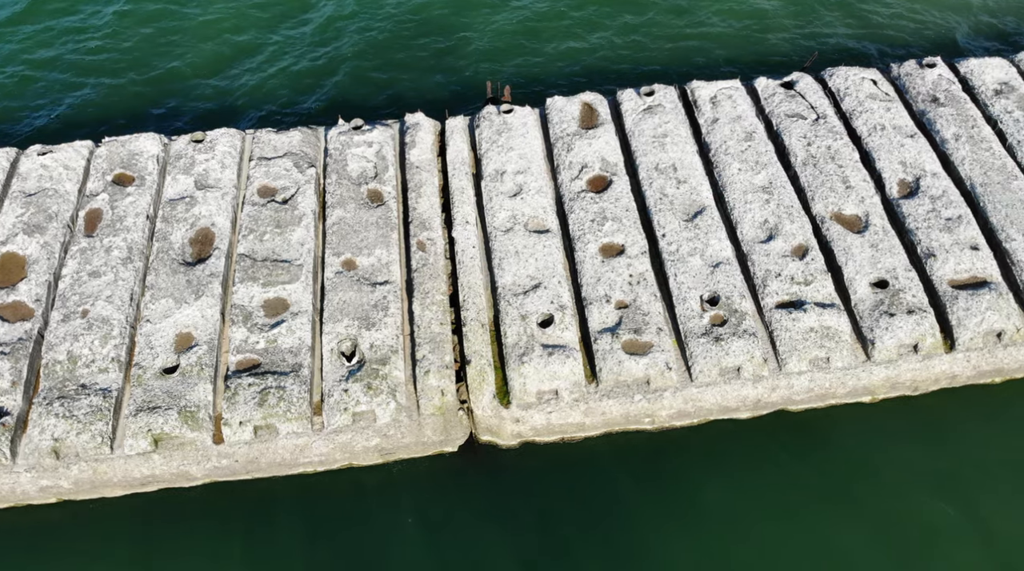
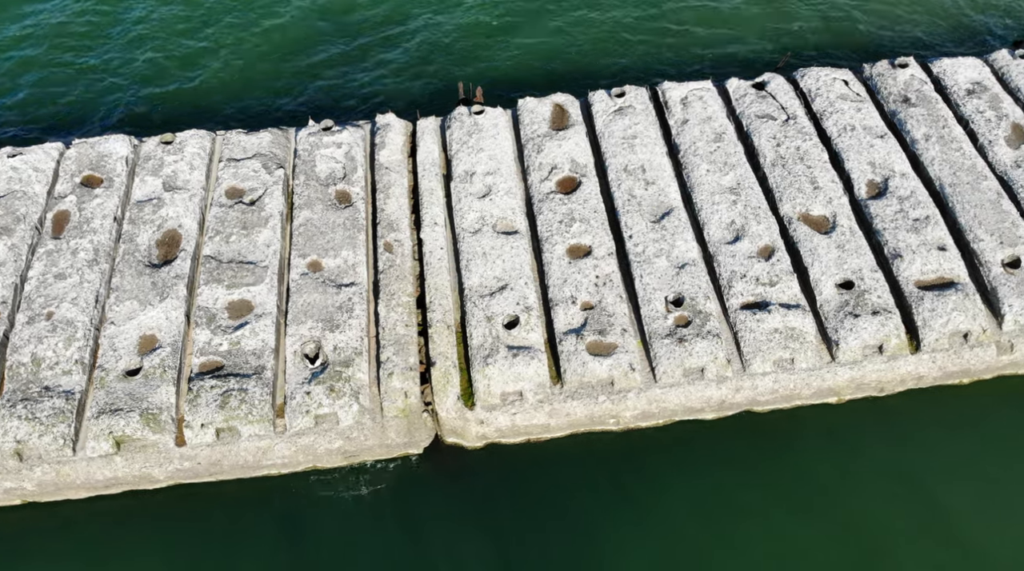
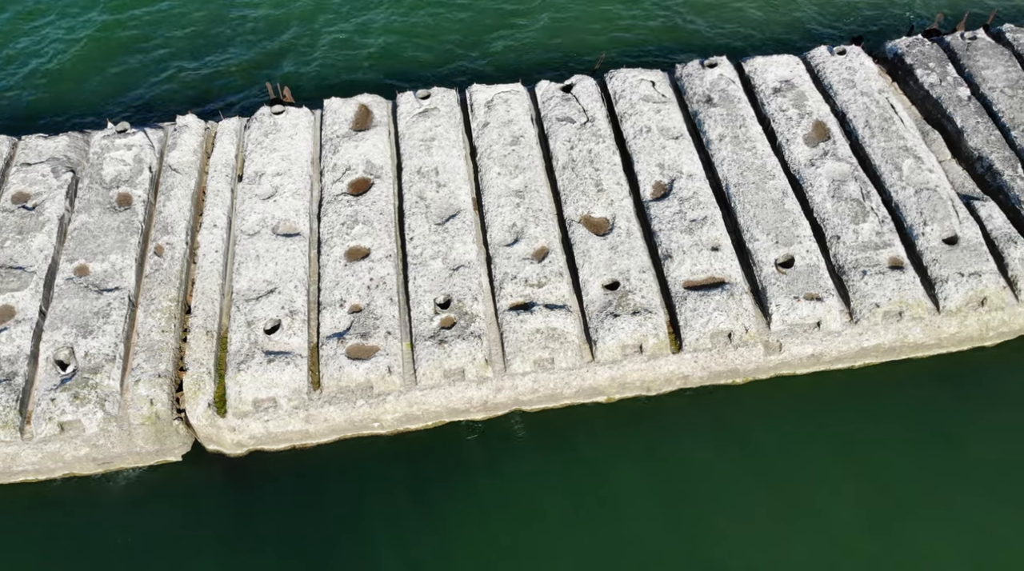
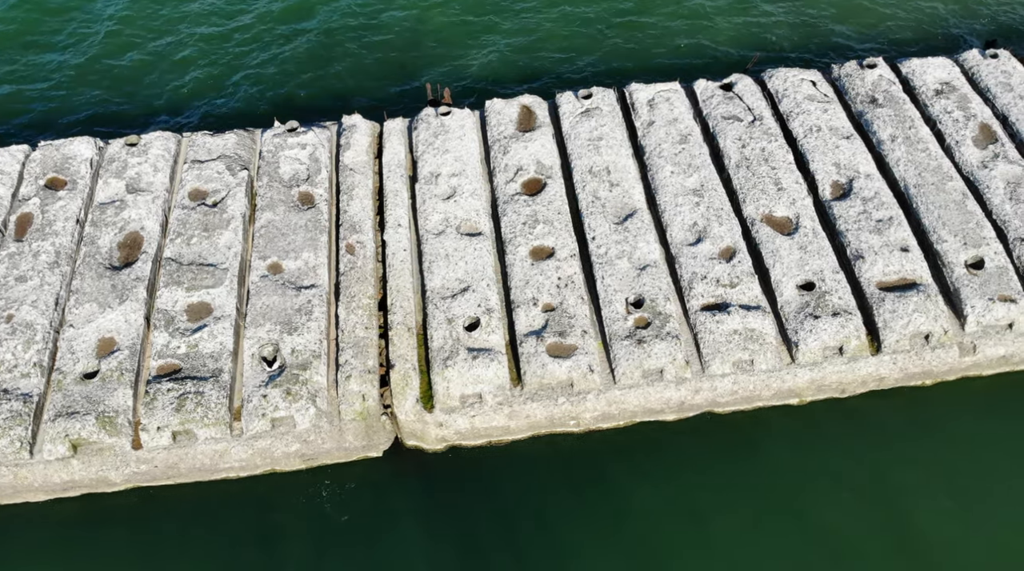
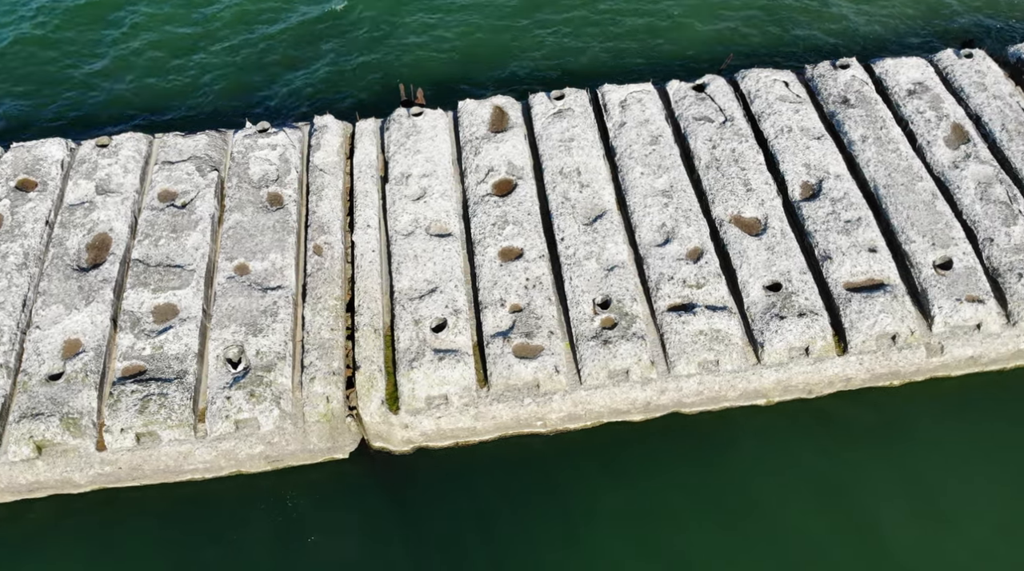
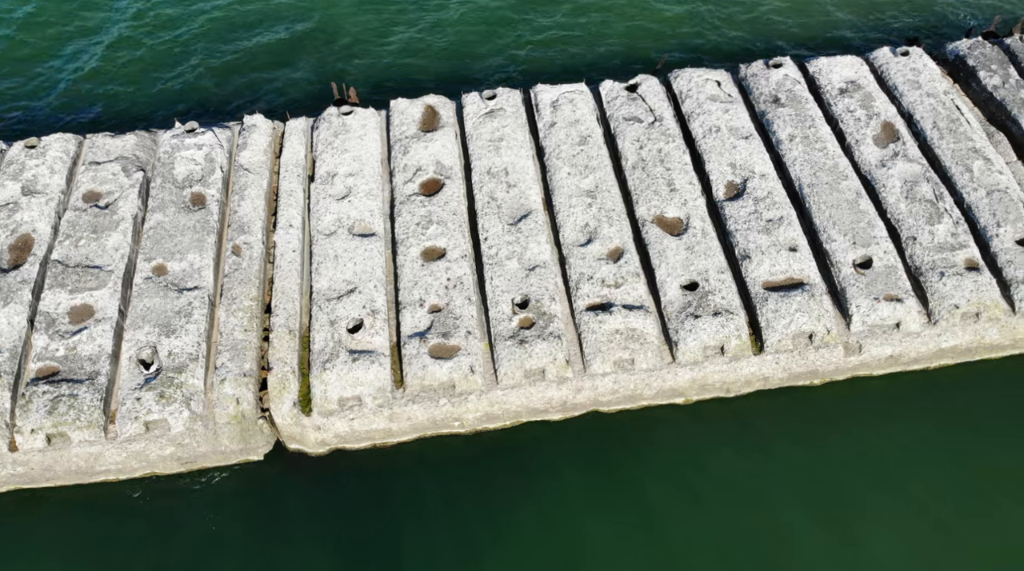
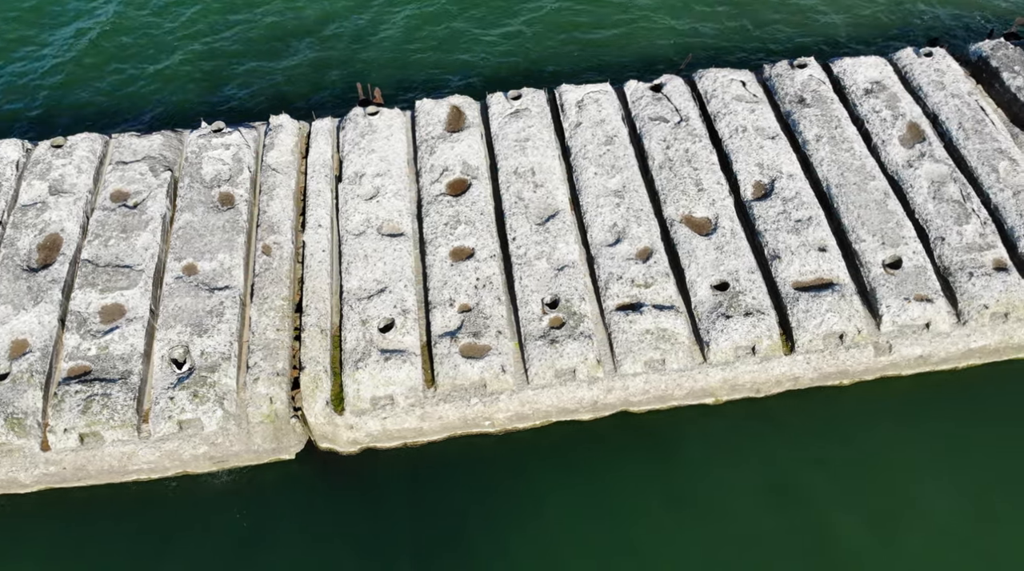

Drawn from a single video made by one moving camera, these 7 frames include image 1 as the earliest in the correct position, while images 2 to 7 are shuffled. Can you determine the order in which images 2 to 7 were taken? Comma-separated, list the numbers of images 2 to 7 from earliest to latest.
2, 4, 5, 7, 6, 3
